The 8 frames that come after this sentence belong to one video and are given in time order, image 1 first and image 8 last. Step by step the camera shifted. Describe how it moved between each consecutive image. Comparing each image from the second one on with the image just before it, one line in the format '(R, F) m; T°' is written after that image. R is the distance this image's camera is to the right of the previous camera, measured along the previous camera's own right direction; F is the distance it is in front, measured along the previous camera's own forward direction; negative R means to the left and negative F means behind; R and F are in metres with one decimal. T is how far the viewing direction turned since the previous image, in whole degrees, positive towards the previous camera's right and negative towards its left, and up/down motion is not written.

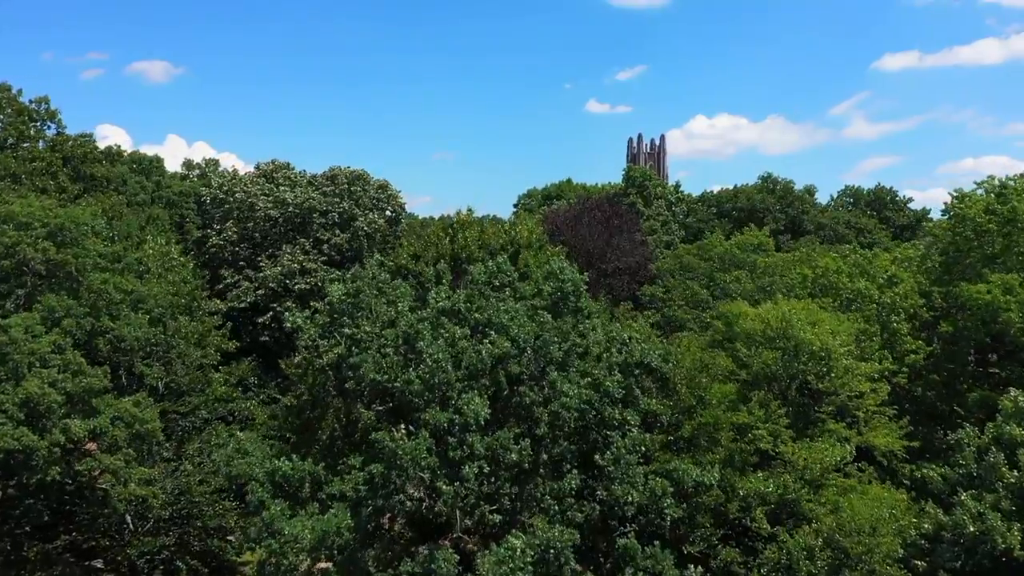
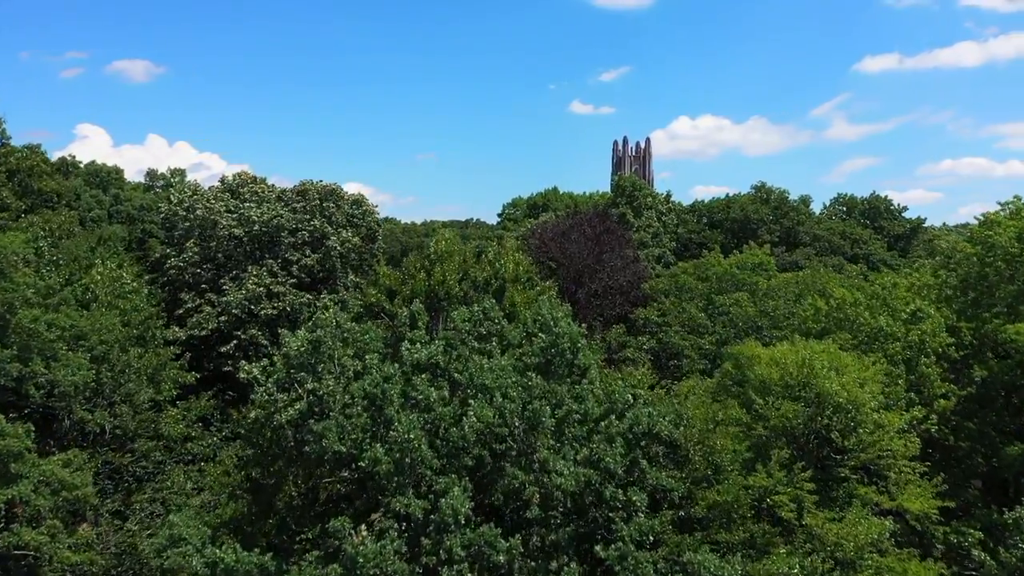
(0.0, +1.7) m; +1°
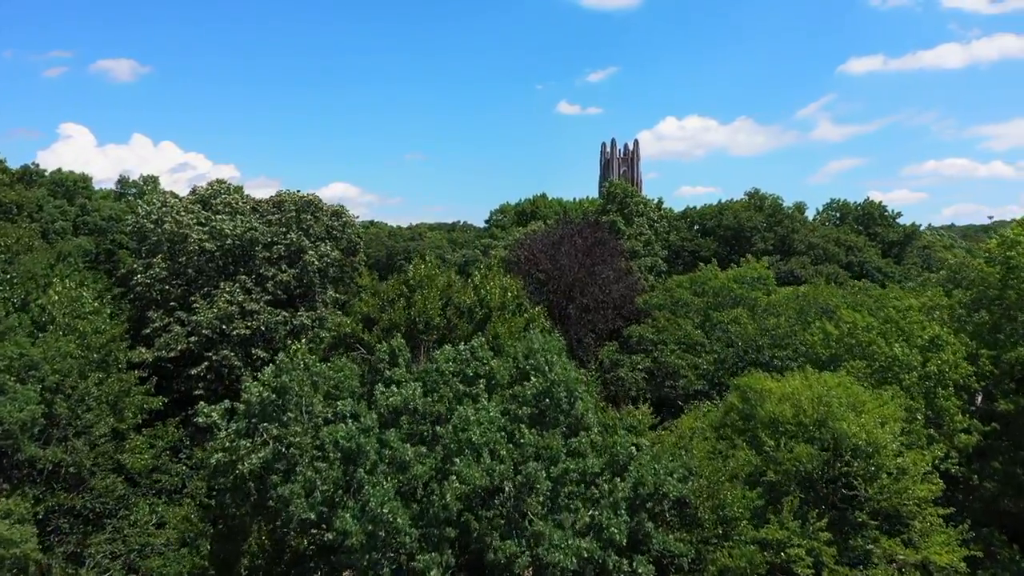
(0.0, +1.1) m; +1°
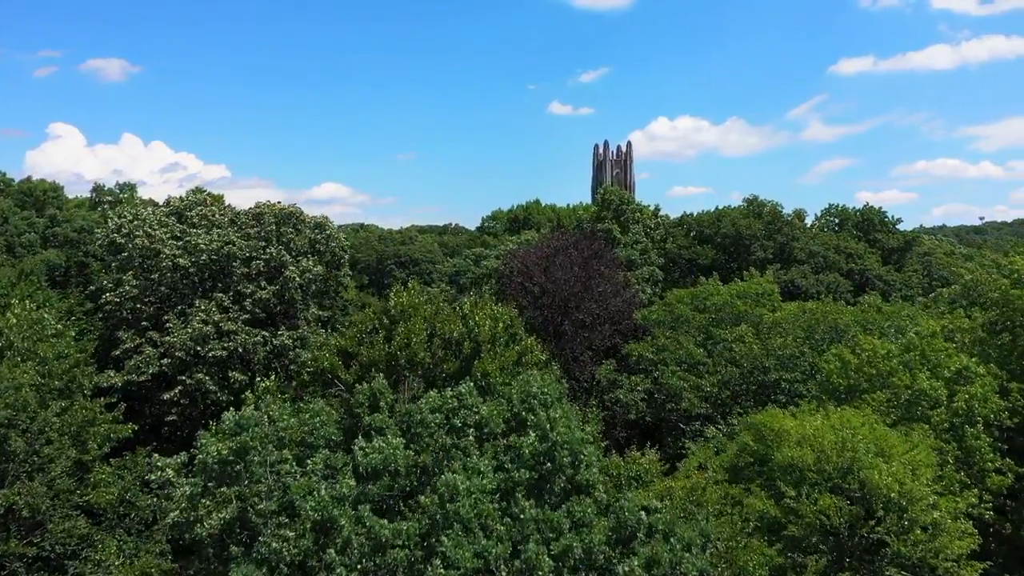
(0.0, +1.1) m; +1°
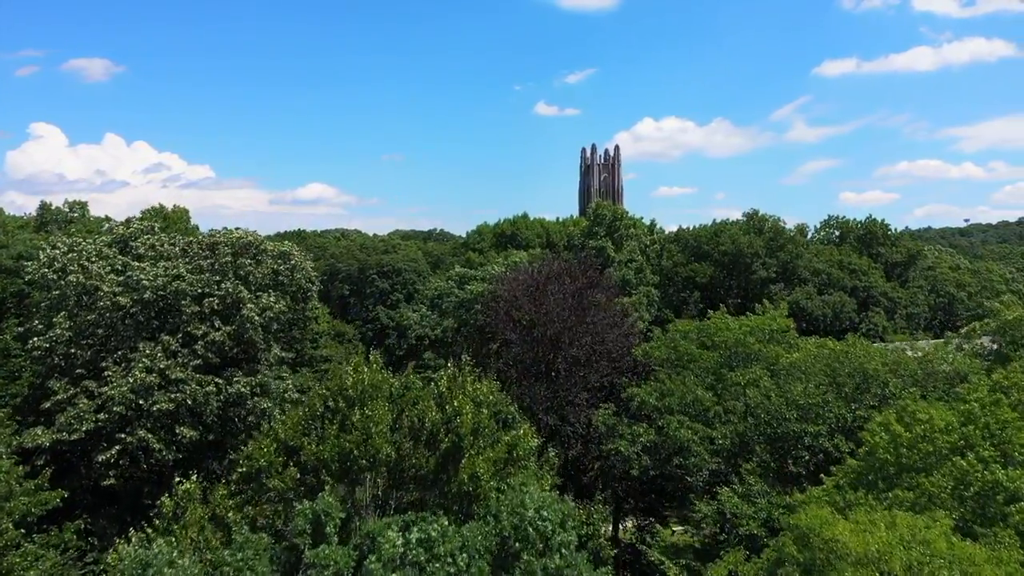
(0.0, +2.2) m; +1°
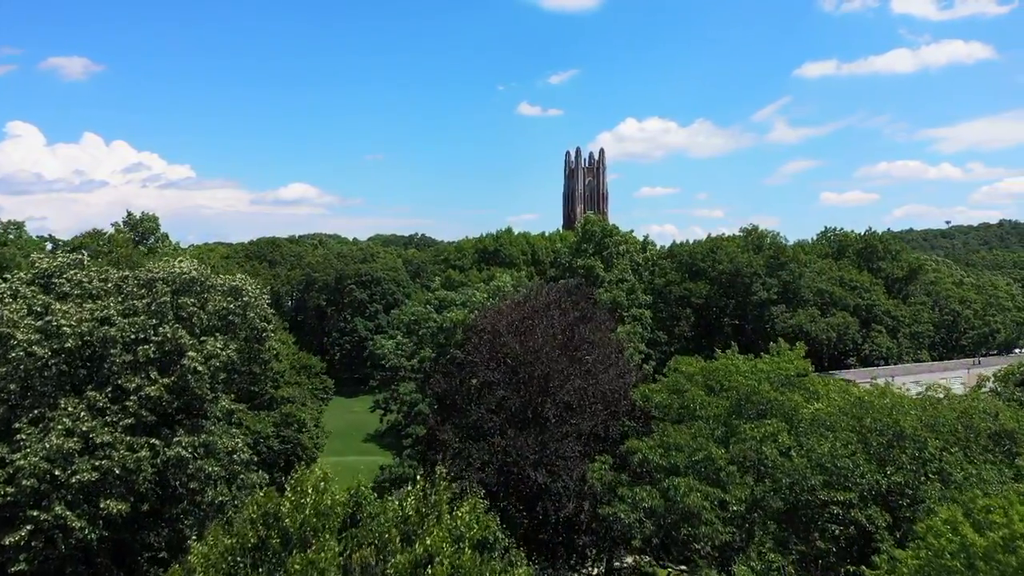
(0.0, +2.3) m; +1°
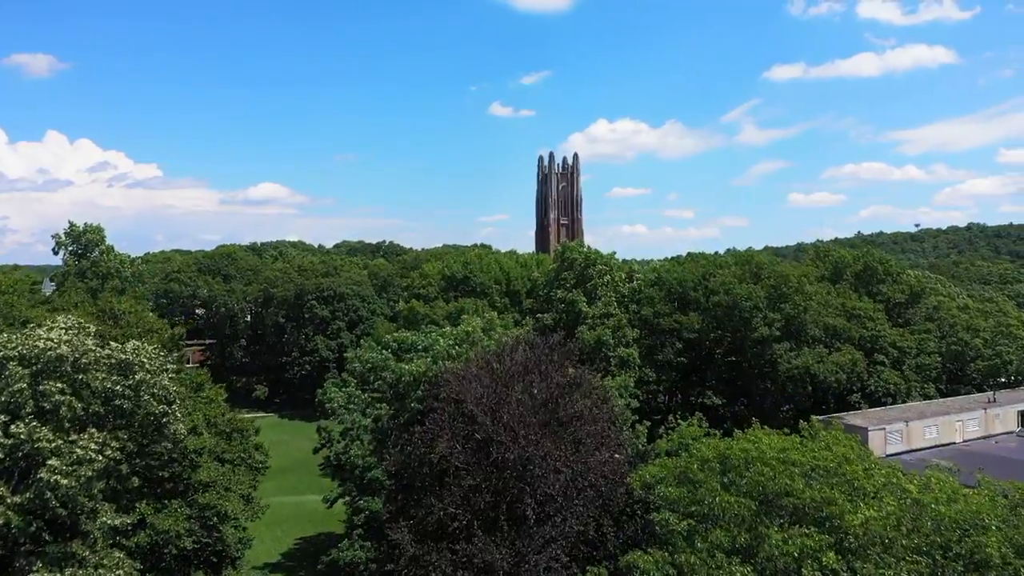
(0.0, +3.6) m; +2°
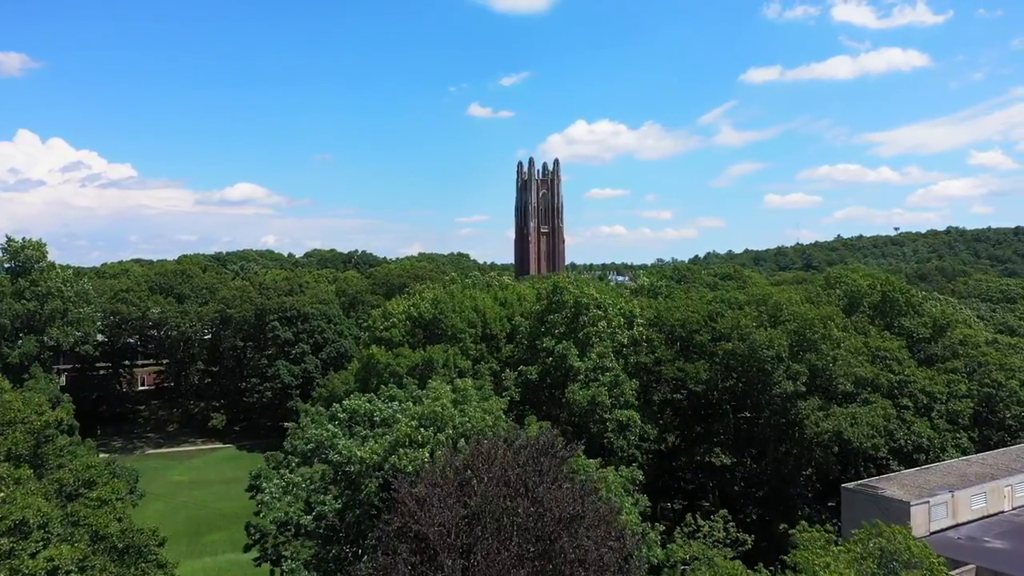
(0.0, +4.4) m; +1°
